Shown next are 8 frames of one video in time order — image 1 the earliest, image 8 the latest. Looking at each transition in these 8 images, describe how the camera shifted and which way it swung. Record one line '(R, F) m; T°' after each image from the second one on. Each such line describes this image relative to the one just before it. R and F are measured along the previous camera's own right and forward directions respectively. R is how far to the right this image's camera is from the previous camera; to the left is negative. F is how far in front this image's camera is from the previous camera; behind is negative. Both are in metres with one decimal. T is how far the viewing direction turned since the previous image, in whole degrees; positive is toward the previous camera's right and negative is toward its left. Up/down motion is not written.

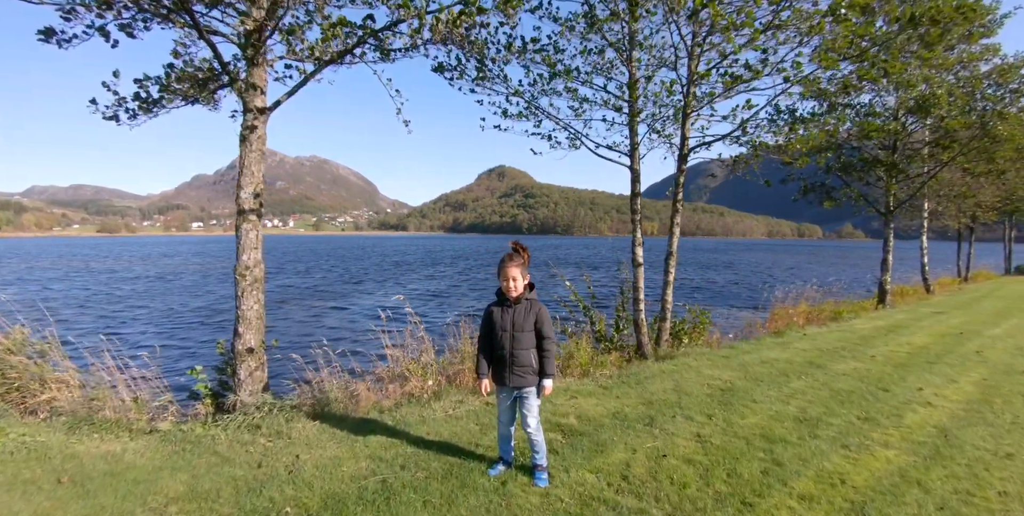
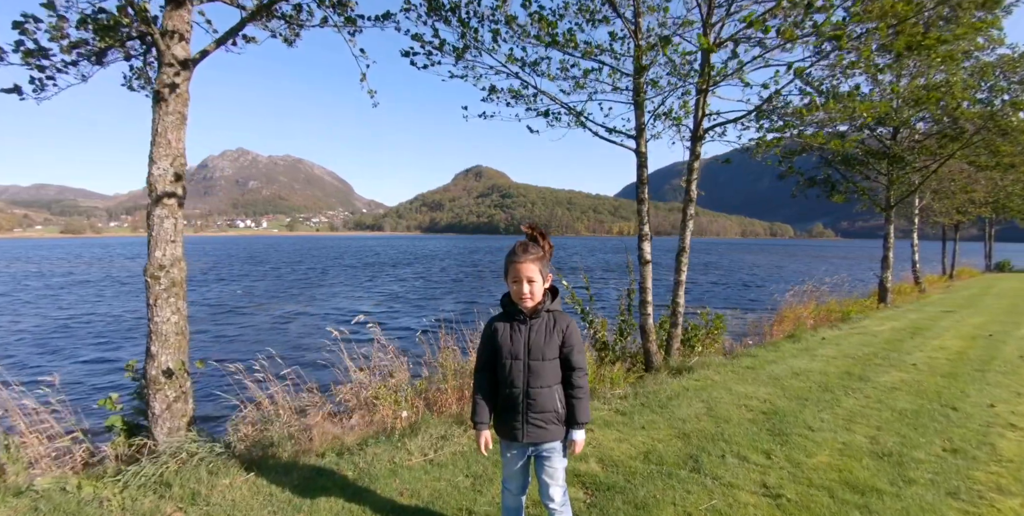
(-0.2, +1.3) m; +2°
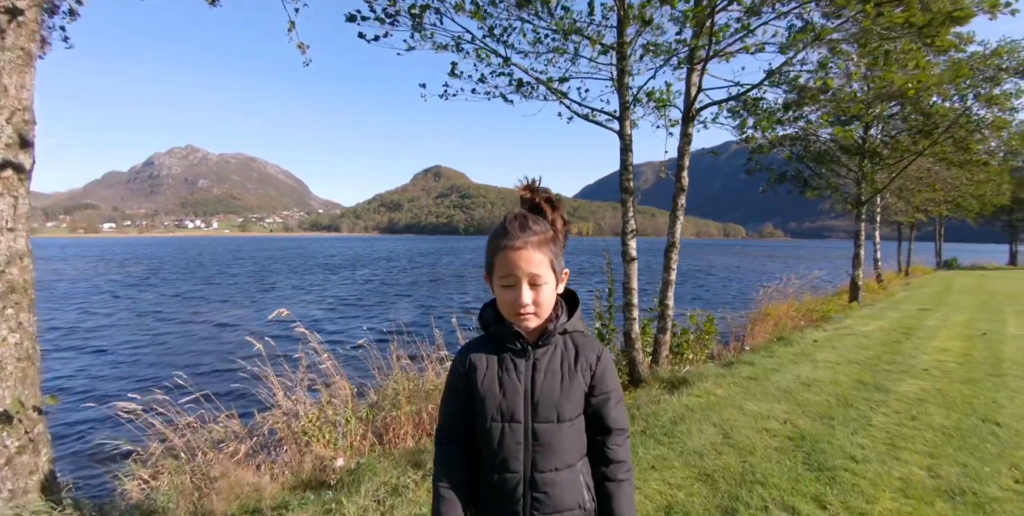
(-0.1, +1.1) m; +4°
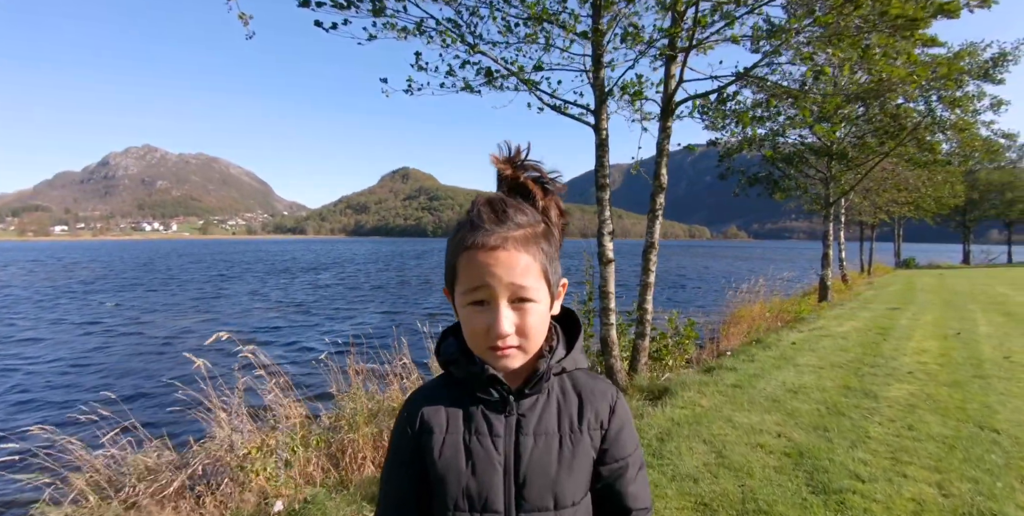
(0.0, +0.5) m; +3°
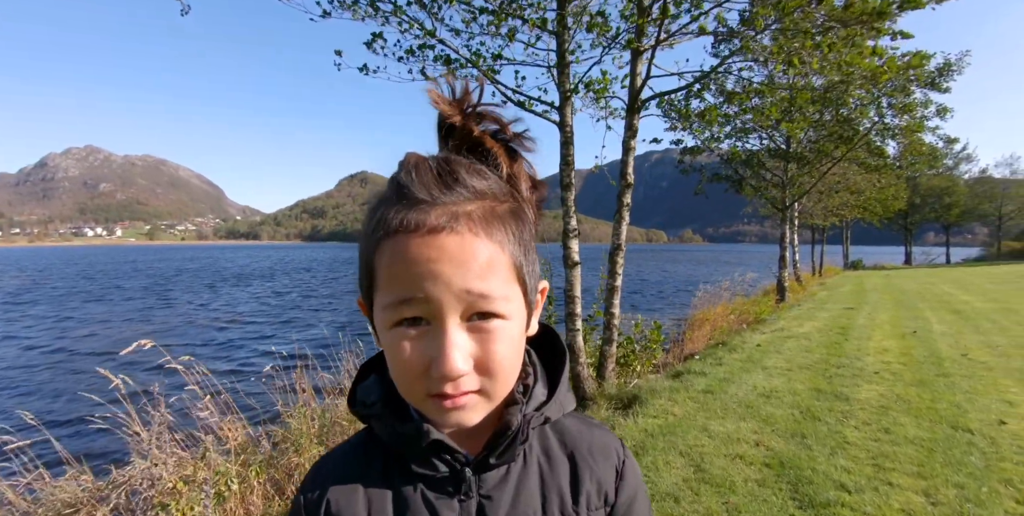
(0.0, +0.4) m; +4°
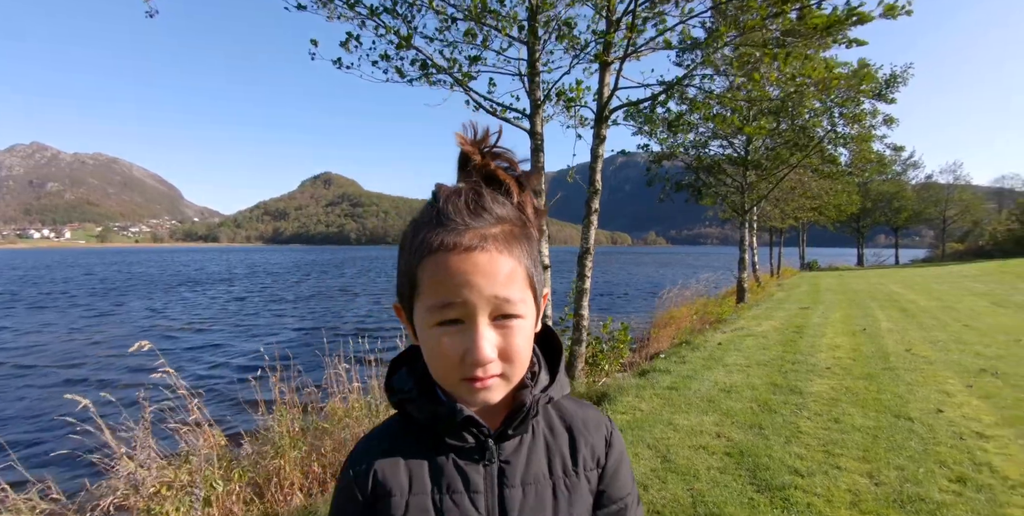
(-0.1, -0.1) m; +4°
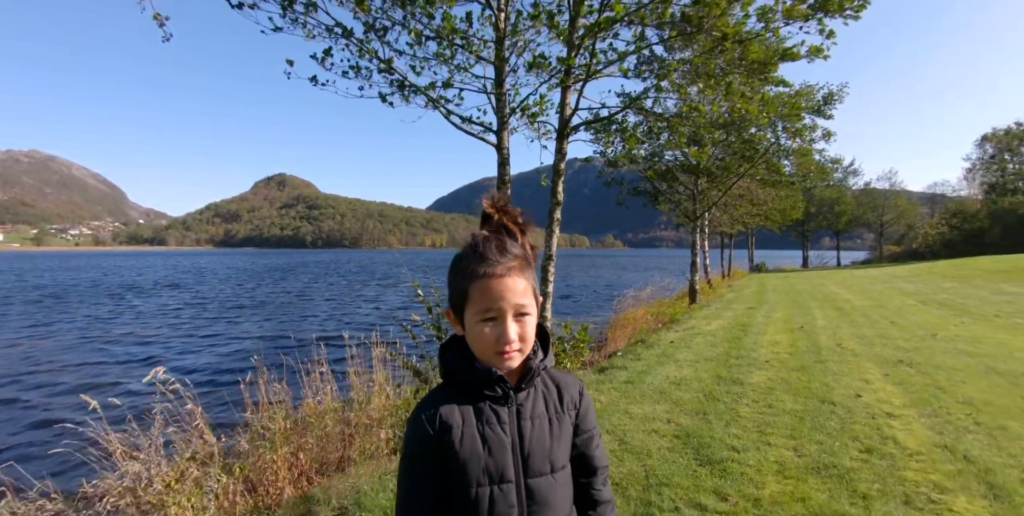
(-0.1, -0.4) m; +4°
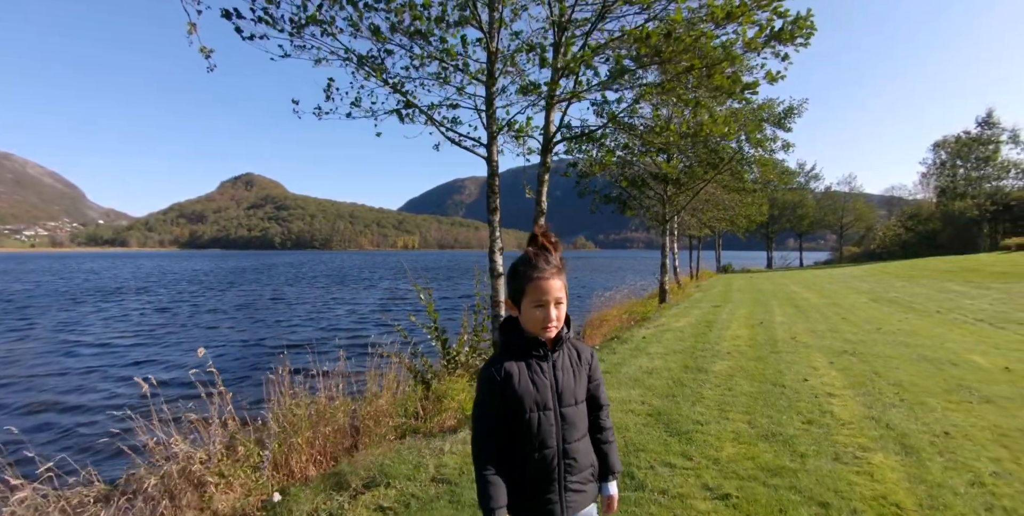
(-0.2, -0.6) m; +3°
